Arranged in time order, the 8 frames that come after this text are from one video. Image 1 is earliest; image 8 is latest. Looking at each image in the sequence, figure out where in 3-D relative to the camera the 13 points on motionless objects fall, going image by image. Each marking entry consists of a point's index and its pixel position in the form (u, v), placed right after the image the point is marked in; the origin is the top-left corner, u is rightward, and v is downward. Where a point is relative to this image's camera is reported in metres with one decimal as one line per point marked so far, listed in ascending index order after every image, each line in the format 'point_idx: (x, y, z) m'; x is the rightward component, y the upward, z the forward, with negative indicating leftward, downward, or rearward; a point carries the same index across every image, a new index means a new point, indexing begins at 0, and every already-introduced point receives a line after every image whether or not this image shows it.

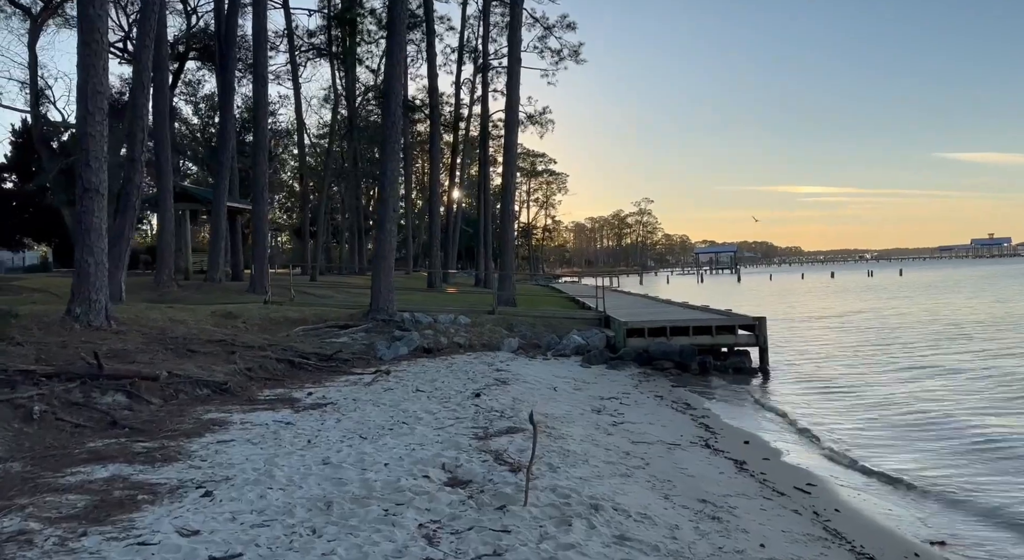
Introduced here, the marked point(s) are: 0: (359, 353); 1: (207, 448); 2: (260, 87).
0: (-2.3, -1.1, +10.4) m
1: (-2.2, -1.2, +5.0) m
2: (-5.9, +4.6, +16.5) m
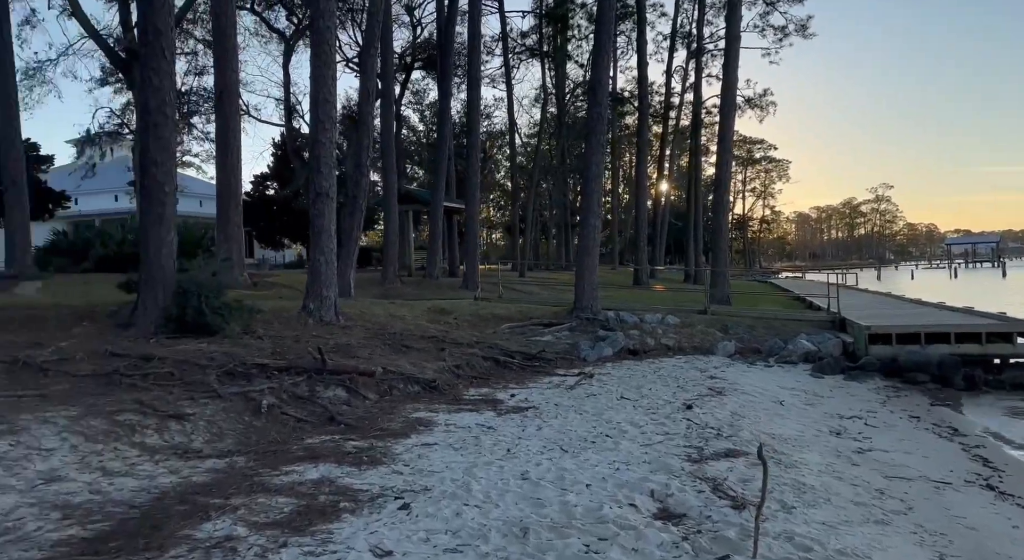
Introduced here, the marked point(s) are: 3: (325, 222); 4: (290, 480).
0: (+0.8, -1.1, +10.2) m
1: (-0.7, -1.2, +5.0) m
2: (-0.9, +4.7, +17.0) m
3: (-2.6, +0.8, +9.5) m
4: (-1.4, -1.2, +4.2) m
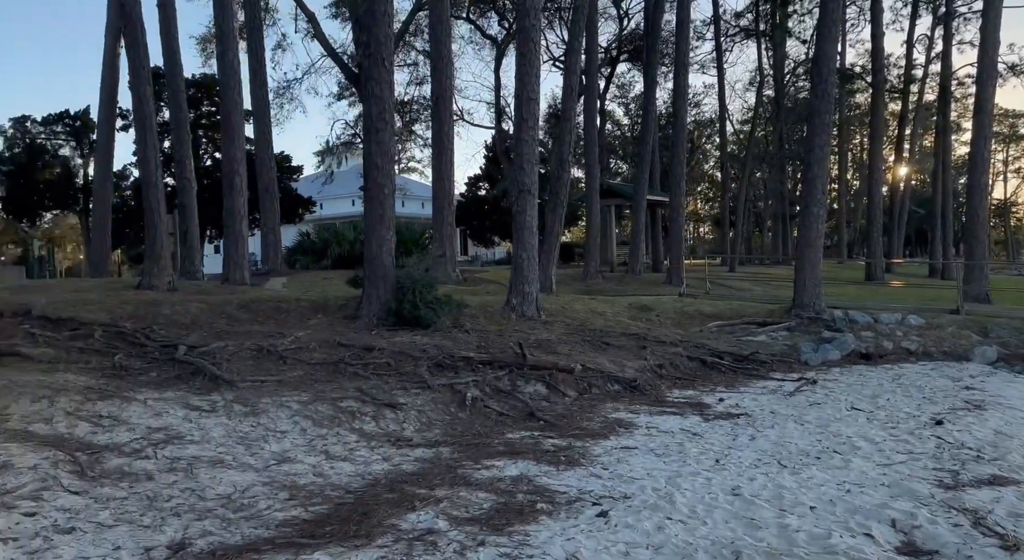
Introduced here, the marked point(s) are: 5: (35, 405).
0: (+3.6, -1.0, +9.4) m
1: (+0.7, -1.2, +4.8) m
2: (+4.0, +4.8, +16.3) m
3: (+0.2, +0.9, +9.7) m
4: (-0.1, -1.2, +4.2) m
5: (-3.5, -0.9, +5.0) m
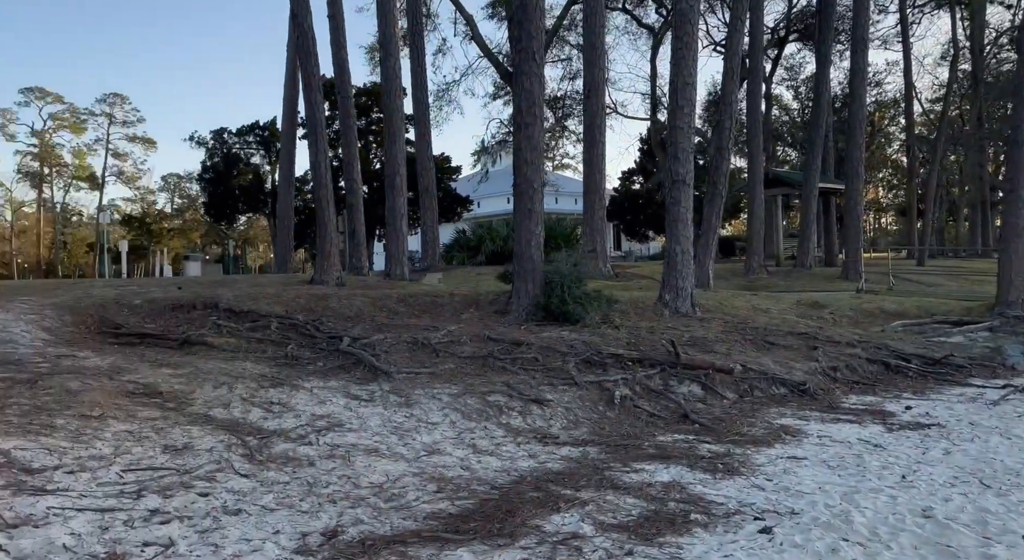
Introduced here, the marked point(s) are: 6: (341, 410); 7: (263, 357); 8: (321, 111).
0: (+5.5, -0.9, +8.2) m
1: (+1.7, -1.2, +4.4) m
2: (+7.4, +4.9, +14.8) m
3: (+2.3, +0.9, +9.2) m
4: (+0.7, -1.2, +4.0) m
5: (-2.3, -0.9, +5.5) m
6: (-1.3, -1.0, +5.3) m
7: (-2.5, -0.8, +6.8) m
8: (-3.5, +3.2, +12.7) m
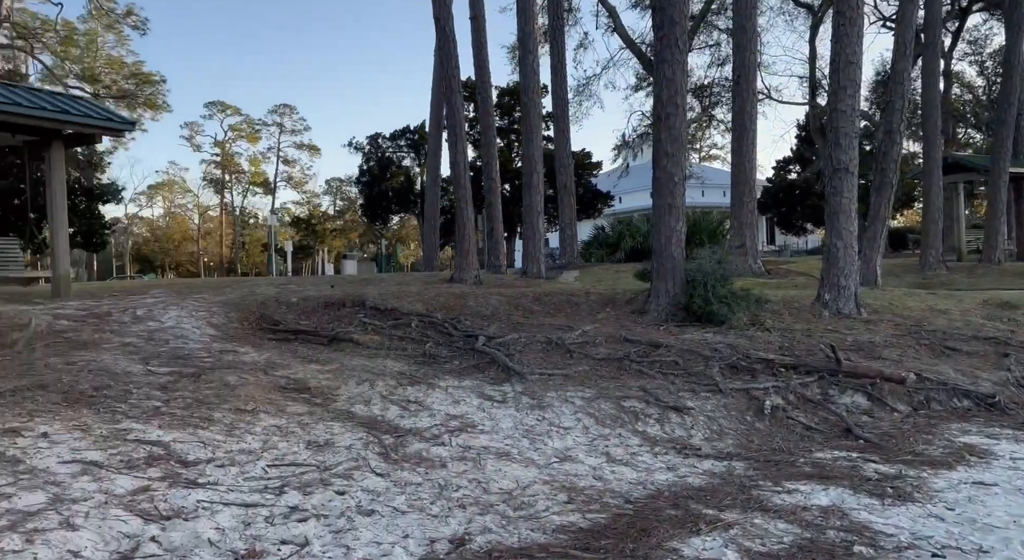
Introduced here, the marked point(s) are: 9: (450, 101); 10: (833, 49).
0: (+7.0, -0.9, +6.7) m
1: (+2.5, -1.2, +3.8) m
2: (+10.2, +5.0, +12.9) m
3: (+4.0, +1.0, +8.4) m
4: (+1.5, -1.2, +3.6) m
5: (-1.2, -0.9, +5.7) m
6: (-0.3, -1.0, +5.3) m
7: (-1.1, -0.8, +7.0) m
8: (-0.9, +3.2, +13.0) m
9: (-1.1, +3.4, +13.0) m
10: (+3.9, +2.9, +8.6) m
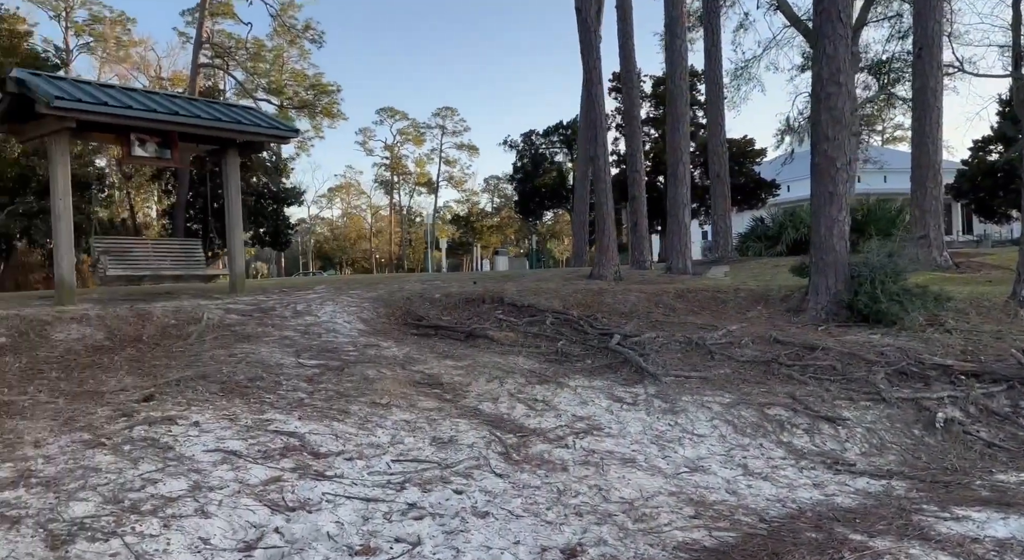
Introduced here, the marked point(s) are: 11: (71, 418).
0: (+8.1, -0.8, +5.0) m
1: (+3.1, -1.2, +3.1) m
2: (+12.5, +5.1, +10.3) m
3: (+5.5, +1.0, +7.2) m
4: (+2.0, -1.1, +3.1) m
5: (-0.2, -0.9, +5.8) m
6: (+0.7, -1.0, +5.1) m
7: (+0.2, -0.7, +7.0) m
8: (+1.7, +3.3, +12.8) m
9: (+1.5, +3.5, +12.8) m
10: (+5.5, +2.9, +7.4) m
11: (-2.4, -0.7, +3.7) m
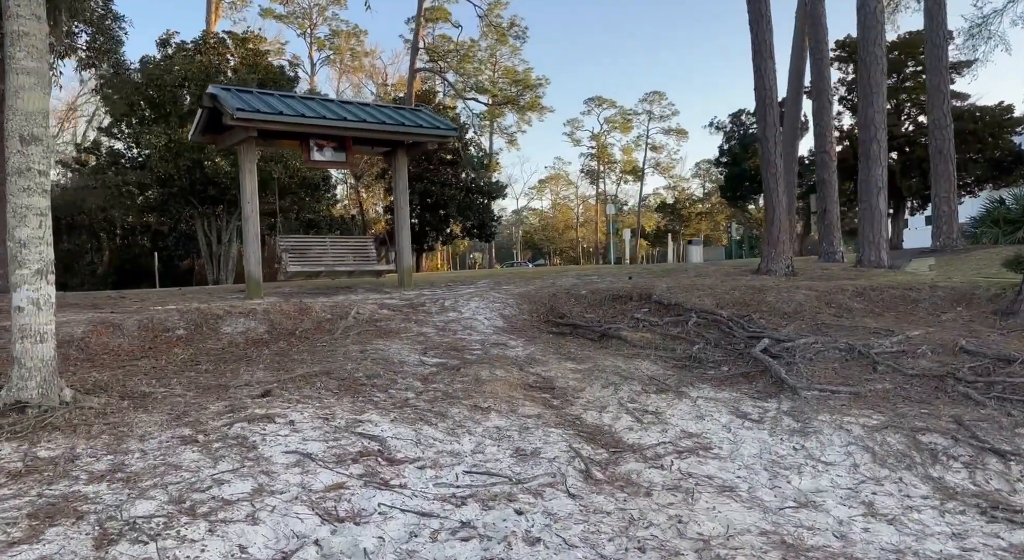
0: (+8.5, -0.9, +2.6) m
1: (+3.2, -1.2, +2.1) m
2: (+14.1, +5.1, +6.4) m
3: (+6.6, +1.0, +5.4) m
4: (+2.2, -1.2, +2.4) m
5: (+0.7, -0.9, +5.5) m
6: (+1.4, -1.0, +4.7) m
7: (+1.5, -0.7, +6.6) m
8: (+4.4, +3.4, +11.7) m
9: (+4.2, +3.5, +11.8) m
10: (+6.6, +2.9, +5.5) m
11: (-1.9, -0.8, +4.1) m
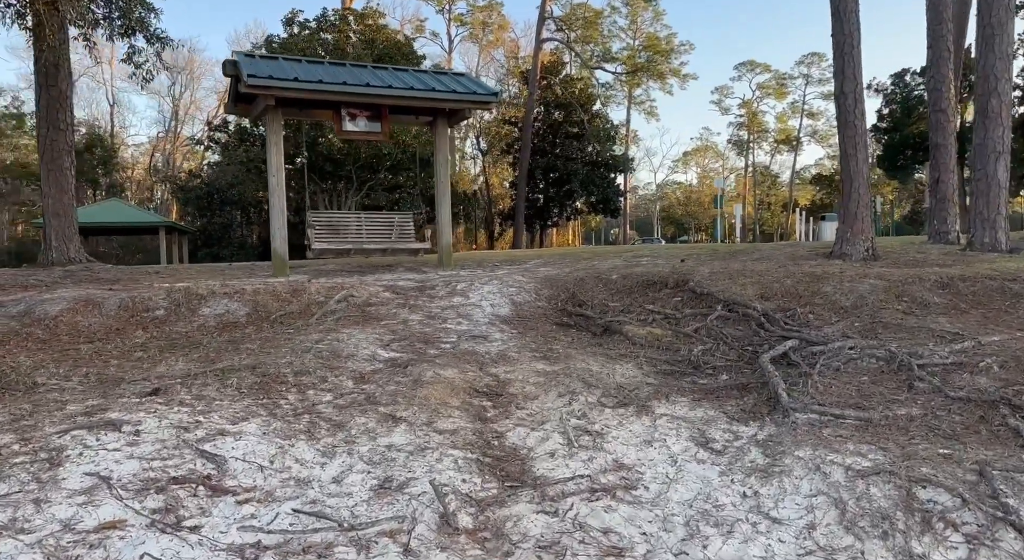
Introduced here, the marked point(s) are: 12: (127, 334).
0: (+7.5, -1.1, +0.6) m
1: (+2.2, -1.3, +1.0) m
2: (+13.7, +5.0, +3.3) m
3: (+6.1, +0.9, +3.6) m
4: (+1.2, -1.3, +1.4) m
5: (+0.3, -0.8, +4.7) m
6: (+0.8, -1.0, +3.8) m
7: (+1.2, -0.6, +5.7) m
8: (+4.9, +3.6, +10.1) m
9: (+4.7, +3.8, +10.2) m
10: (+6.1, +2.9, +3.7) m
11: (-2.6, -0.7, +3.7) m
12: (-3.5, -0.5, +6.3) m
